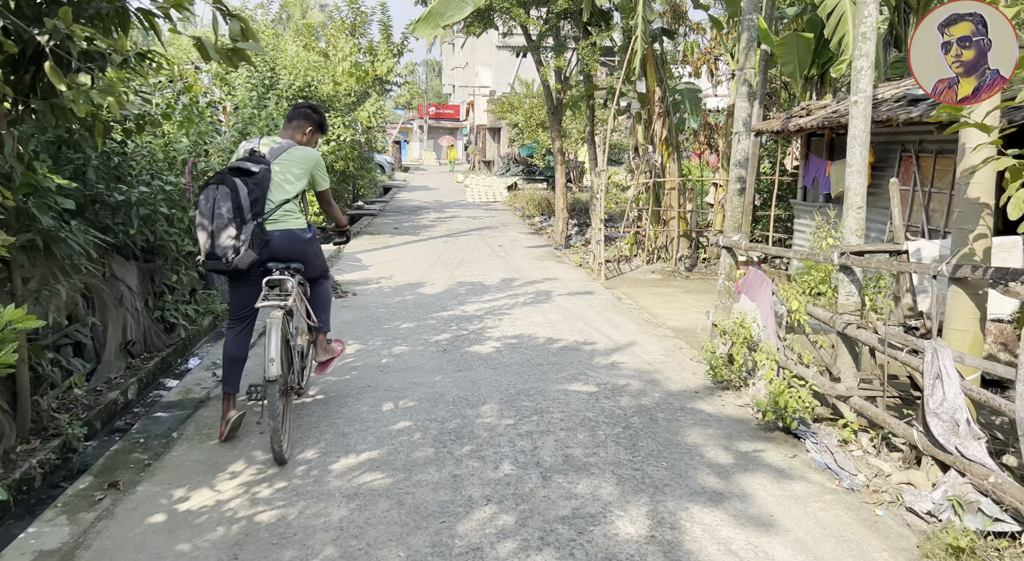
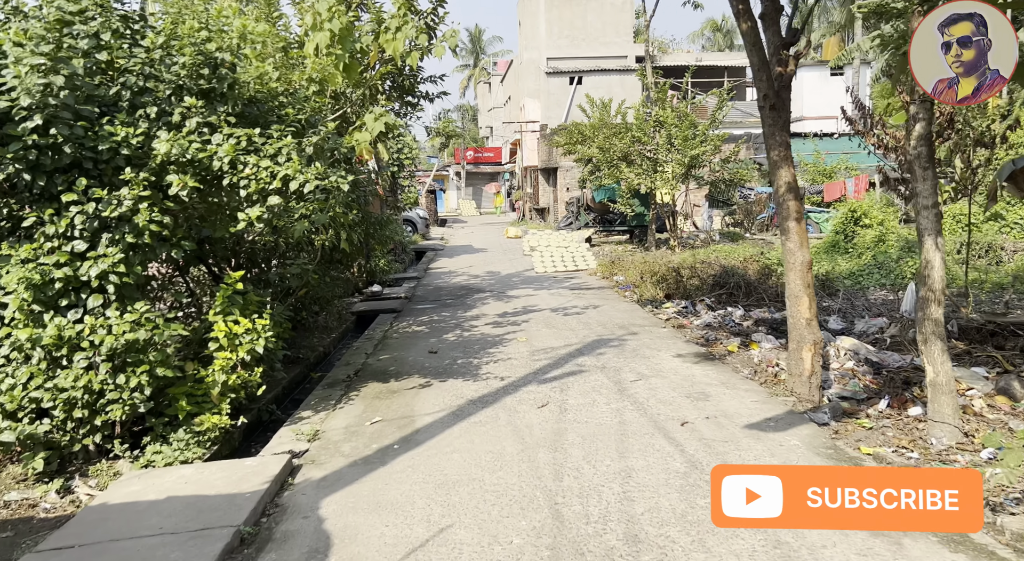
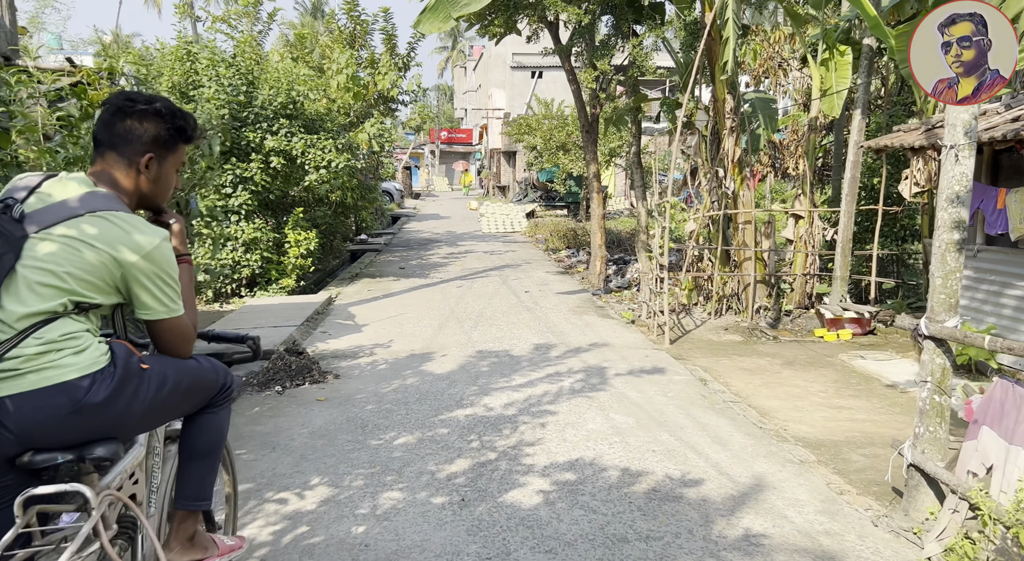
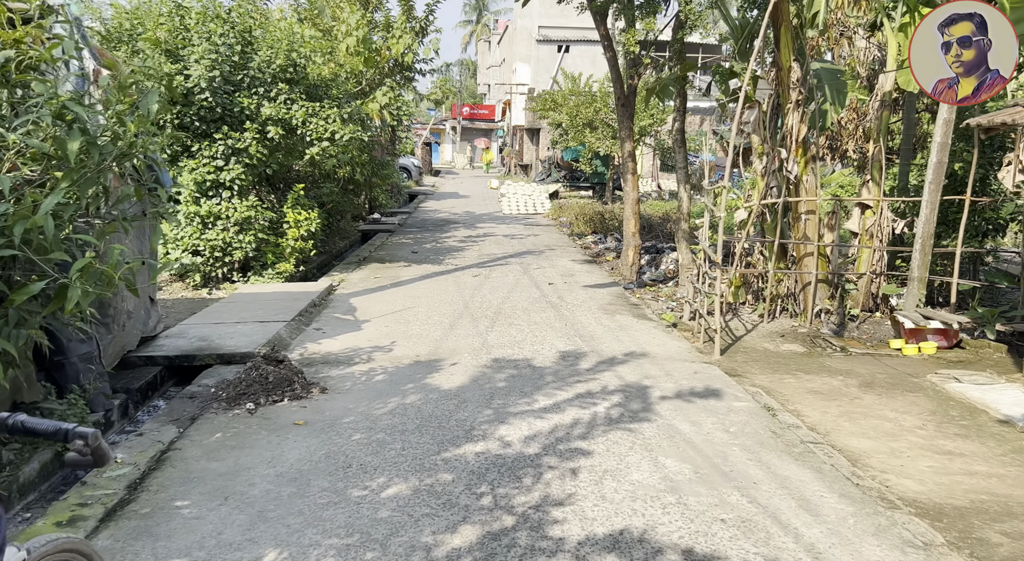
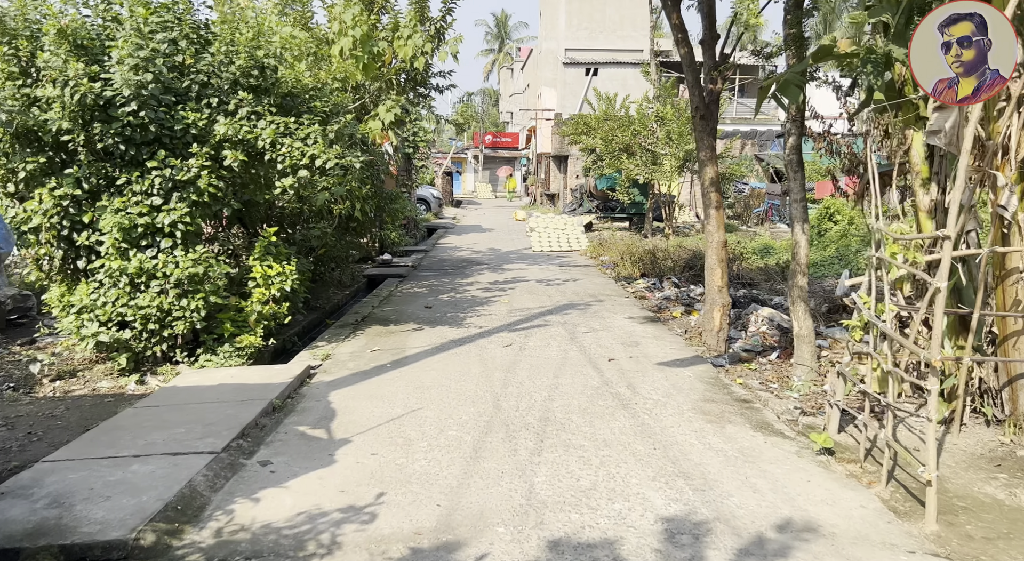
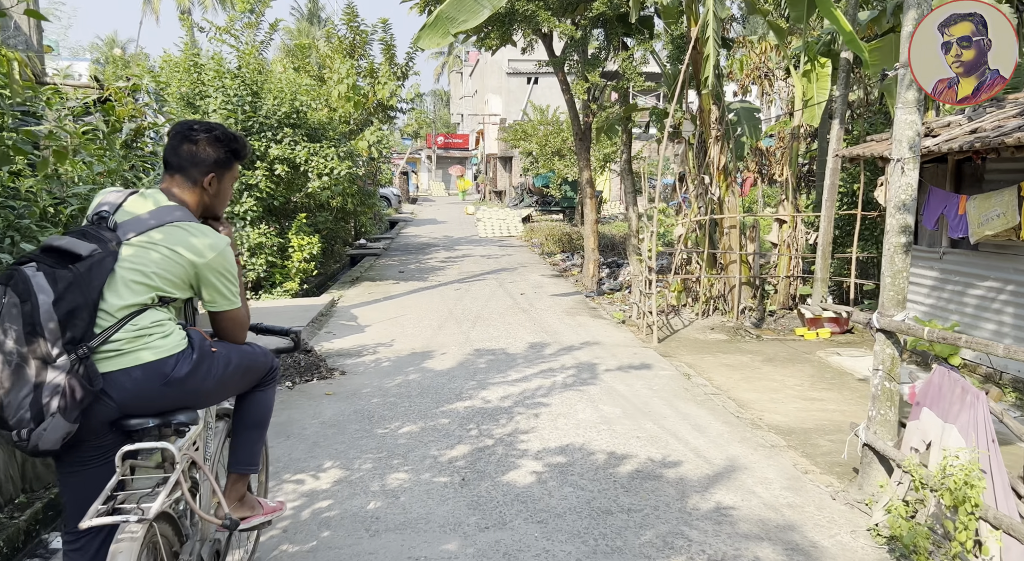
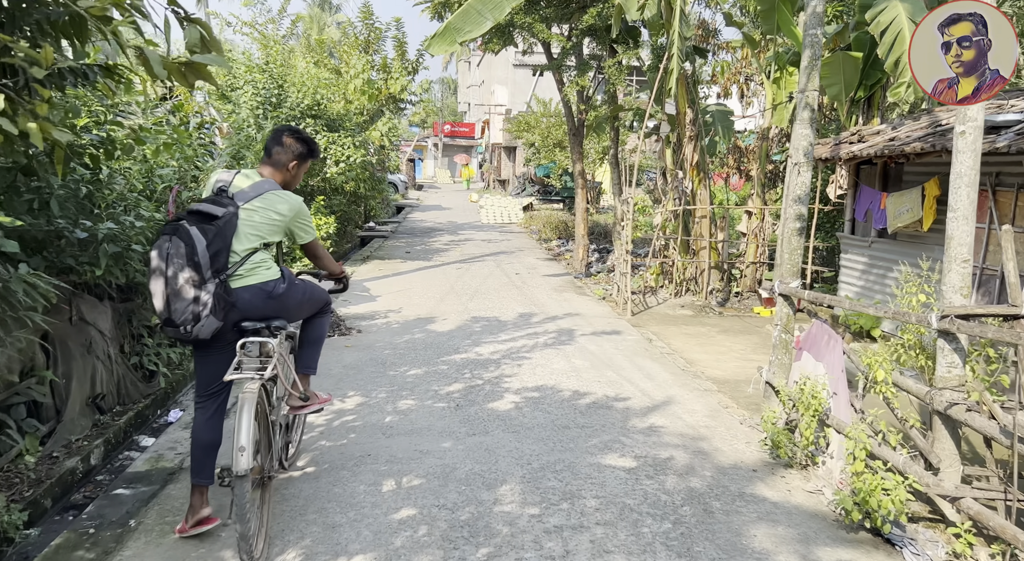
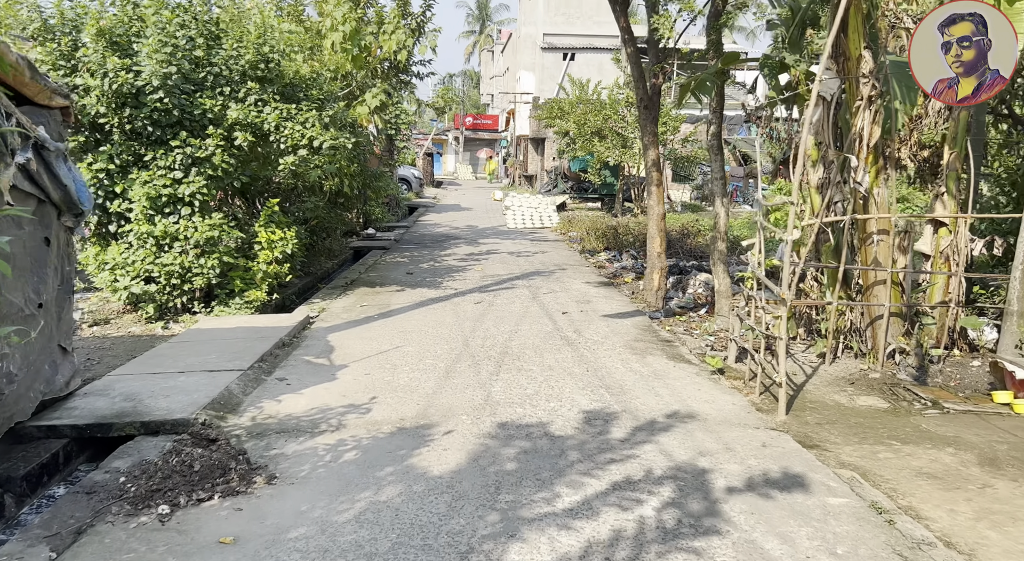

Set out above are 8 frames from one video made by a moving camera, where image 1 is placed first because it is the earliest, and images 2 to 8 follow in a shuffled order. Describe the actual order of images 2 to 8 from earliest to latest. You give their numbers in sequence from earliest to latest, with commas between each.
7, 6, 3, 4, 8, 5, 2
